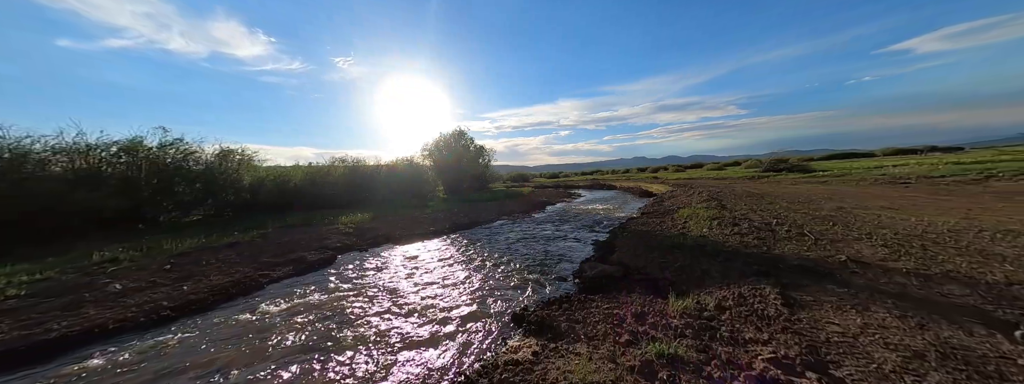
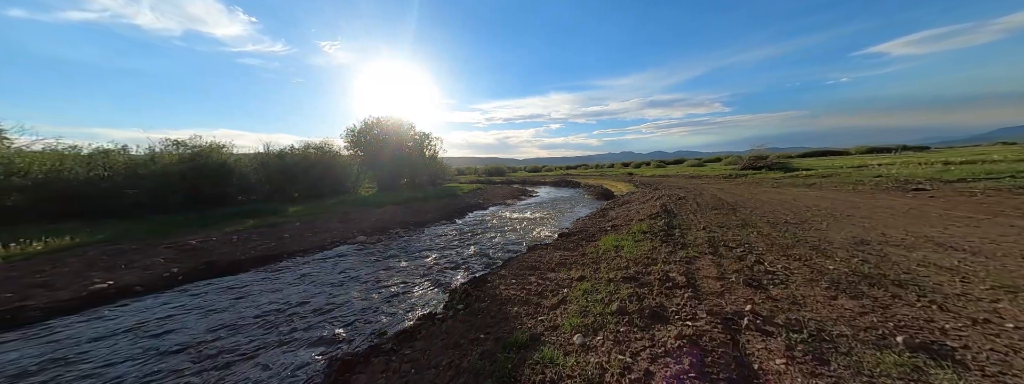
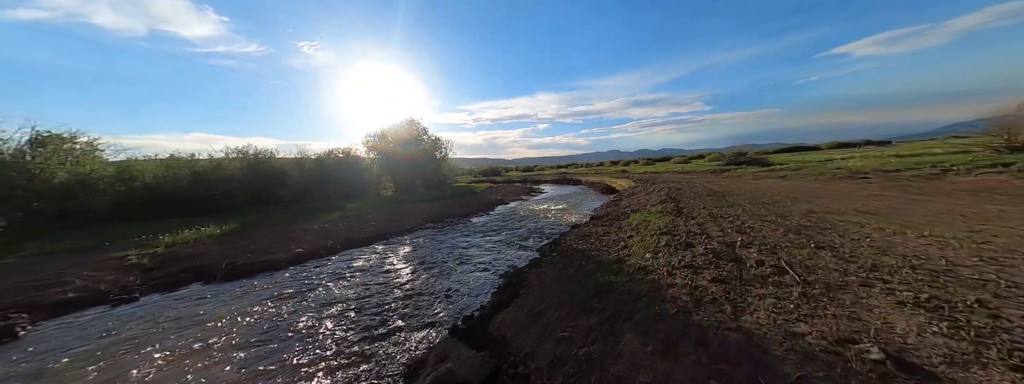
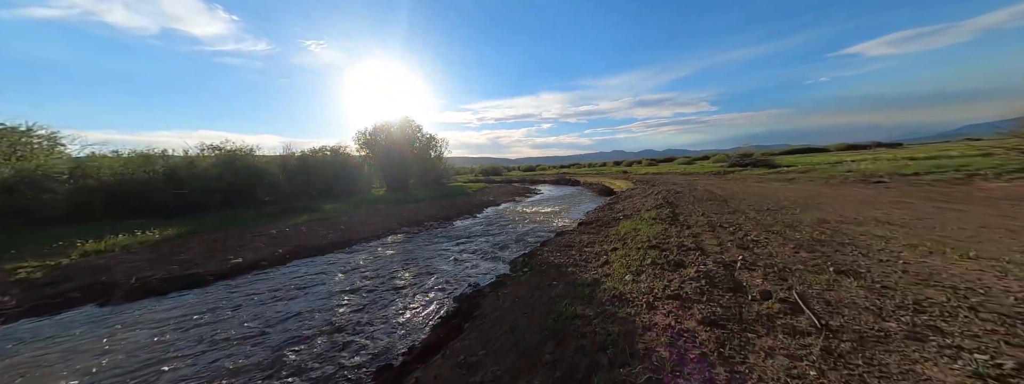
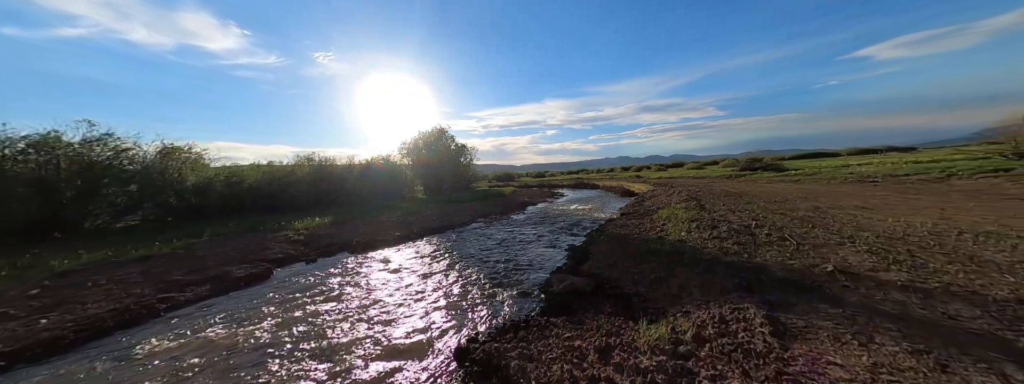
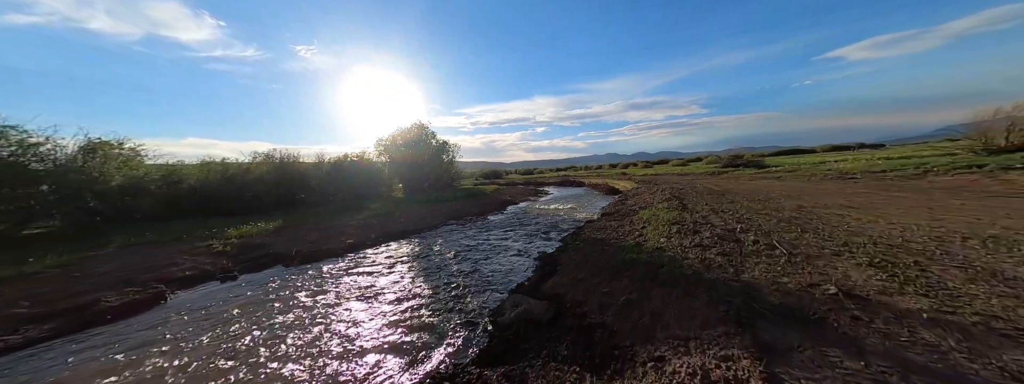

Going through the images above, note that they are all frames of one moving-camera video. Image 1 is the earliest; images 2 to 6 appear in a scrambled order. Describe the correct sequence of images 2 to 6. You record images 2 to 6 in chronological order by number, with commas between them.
5, 6, 3, 4, 2
